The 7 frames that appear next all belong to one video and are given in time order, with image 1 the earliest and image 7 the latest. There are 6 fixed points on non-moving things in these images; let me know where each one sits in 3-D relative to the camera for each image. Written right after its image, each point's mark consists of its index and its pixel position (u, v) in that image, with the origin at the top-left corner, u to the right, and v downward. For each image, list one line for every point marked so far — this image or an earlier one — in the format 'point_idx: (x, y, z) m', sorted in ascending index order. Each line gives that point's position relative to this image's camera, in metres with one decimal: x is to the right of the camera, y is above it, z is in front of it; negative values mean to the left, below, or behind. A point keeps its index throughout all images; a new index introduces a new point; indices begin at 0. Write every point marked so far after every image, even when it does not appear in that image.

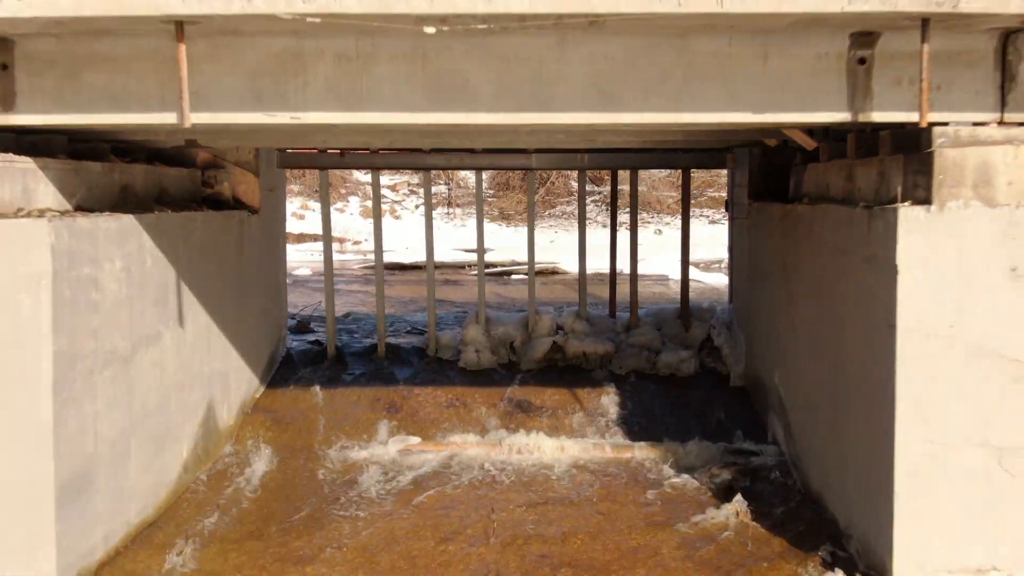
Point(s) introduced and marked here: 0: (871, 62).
0: (+1.4, +0.9, +6.4) m
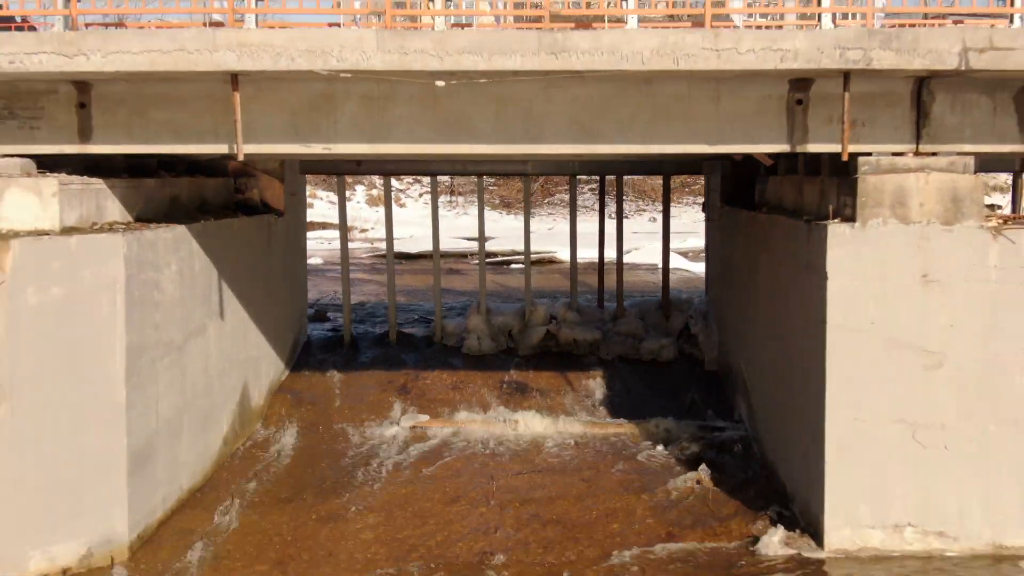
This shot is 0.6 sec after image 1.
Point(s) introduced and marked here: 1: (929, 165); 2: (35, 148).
0: (+1.4, +0.9, +7.7) m
1: (+2.0, +0.6, +7.7) m
2: (-2.3, +0.7, +8.0) m
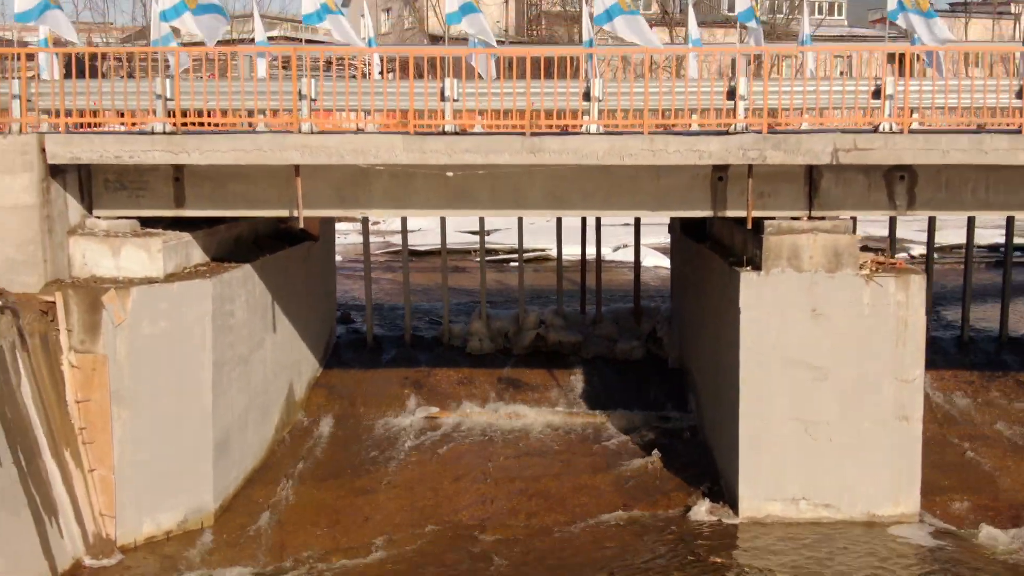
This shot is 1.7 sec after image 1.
0: (+1.3, +0.7, +10.2) m
1: (+1.9, +0.4, +10.2) m
2: (-2.4, +0.5, +10.5) m
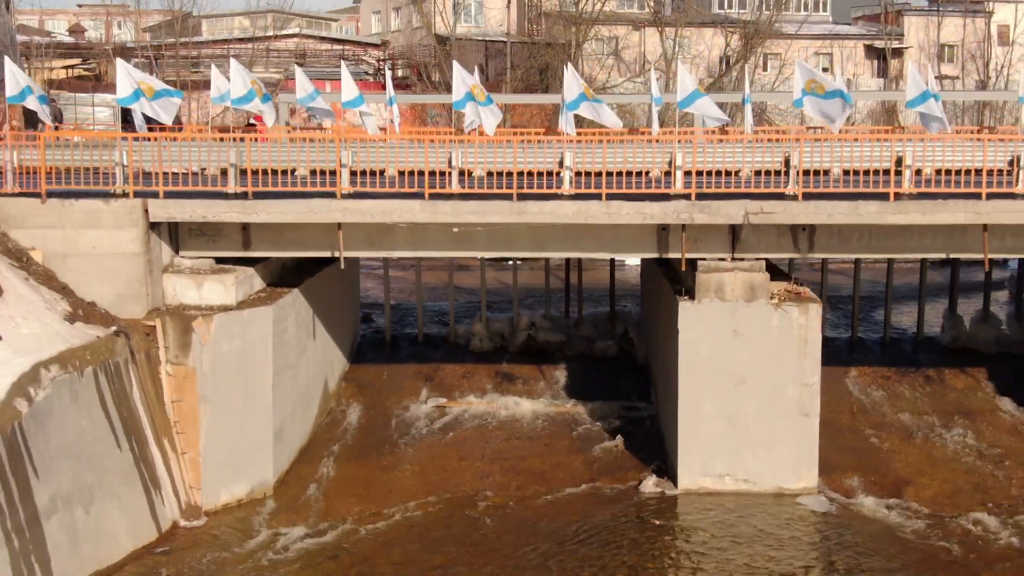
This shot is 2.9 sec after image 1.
0: (+1.3, +0.5, +13.2) m
1: (+1.8, +0.2, +13.2) m
2: (-2.4, +0.3, +13.5) m
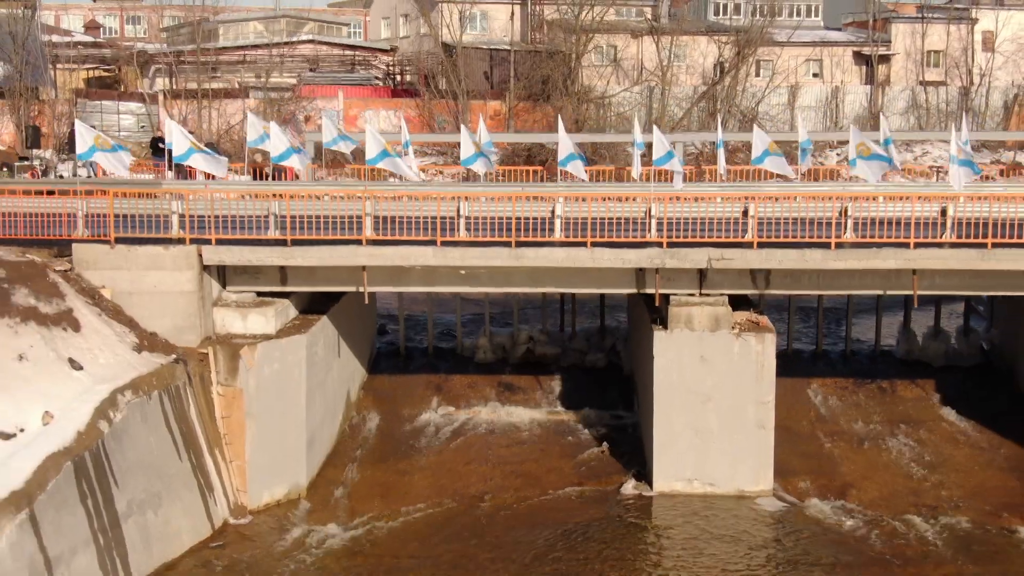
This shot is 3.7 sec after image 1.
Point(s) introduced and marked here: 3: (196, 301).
0: (+1.3, +0.2, +15.5) m
1: (+1.8, -0.1, +15.5) m
2: (-2.4, 0.0, +15.7) m
3: (-2.9, -0.1, +15.1) m
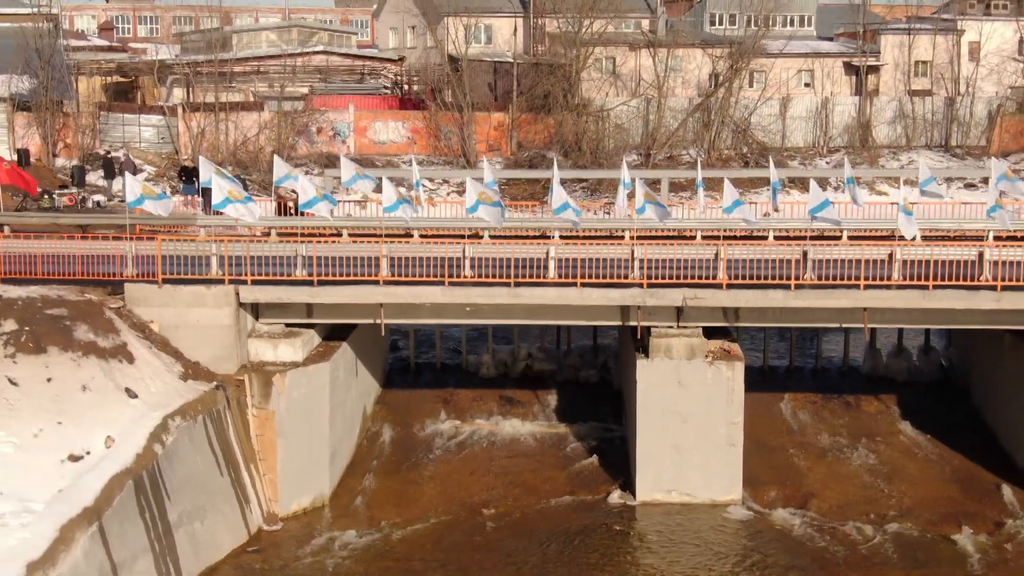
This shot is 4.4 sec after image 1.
0: (+1.3, -0.2, +17.5) m
1: (+1.8, -0.5, +17.5) m
2: (-2.4, -0.4, +17.8) m
3: (-2.9, -0.5, +17.1) m
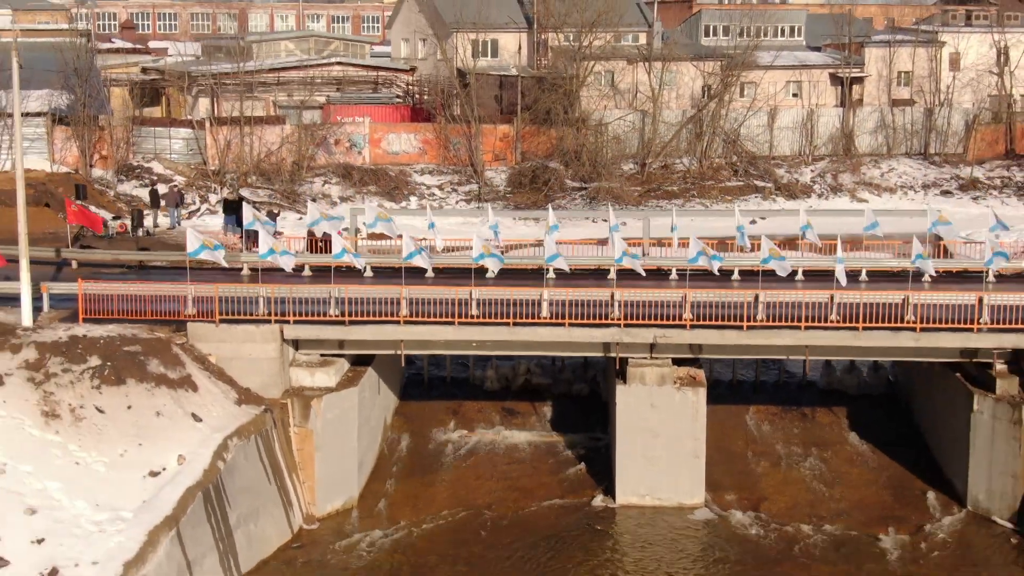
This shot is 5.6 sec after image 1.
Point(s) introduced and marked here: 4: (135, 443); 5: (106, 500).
0: (+1.2, -0.7, +20.8) m
1: (+1.8, -1.0, +20.8) m
2: (-2.4, -0.8, +21.1) m
3: (-2.9, -0.9, +20.4) m
4: (-4.2, -1.7, +18.1) m
5: (-4.2, -2.2, +16.9) m
